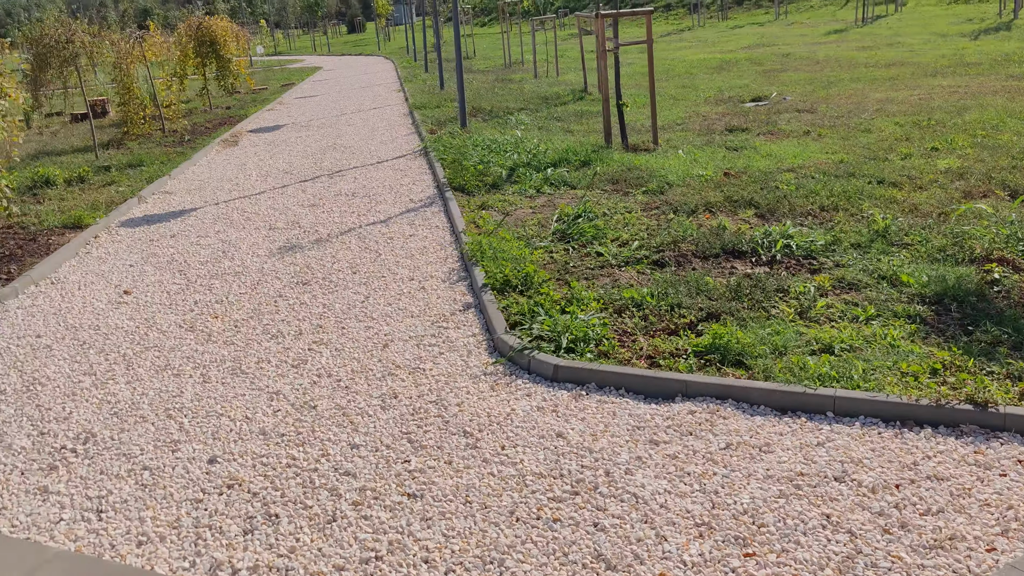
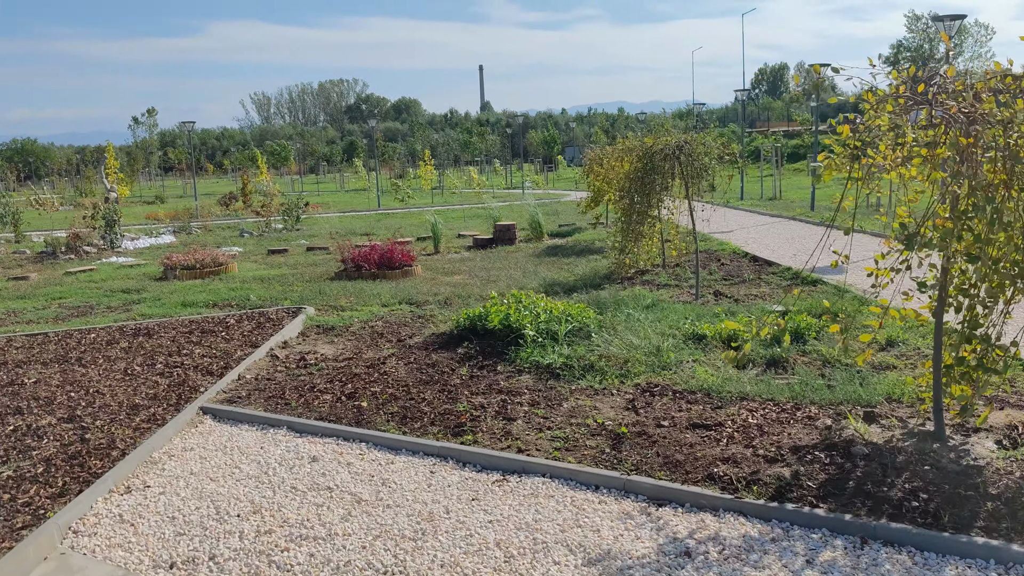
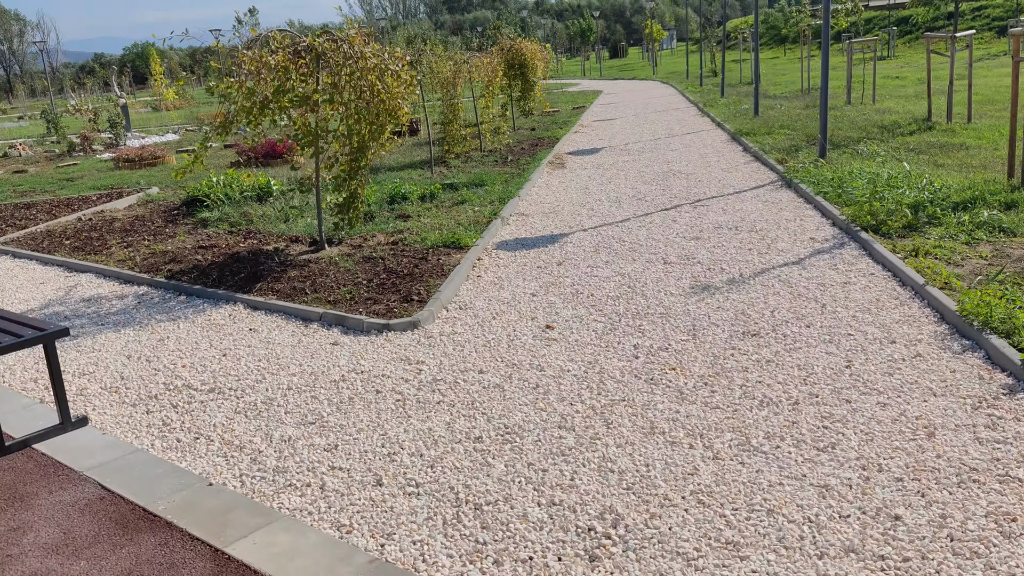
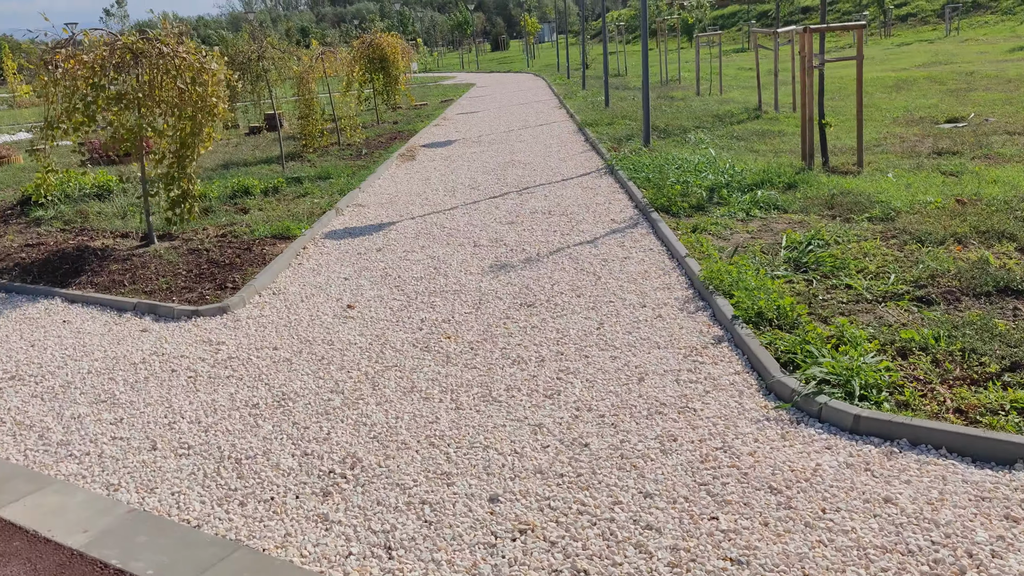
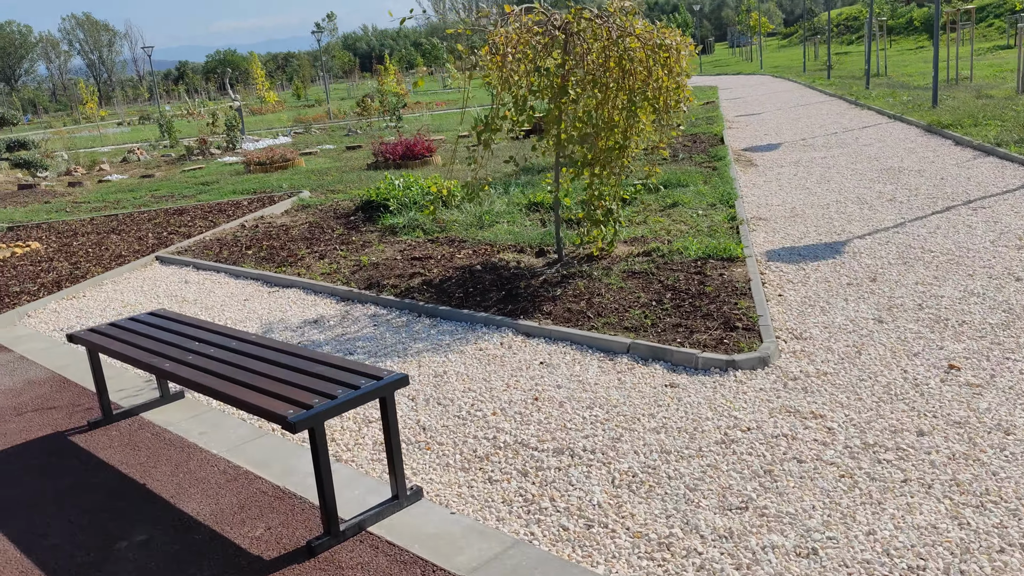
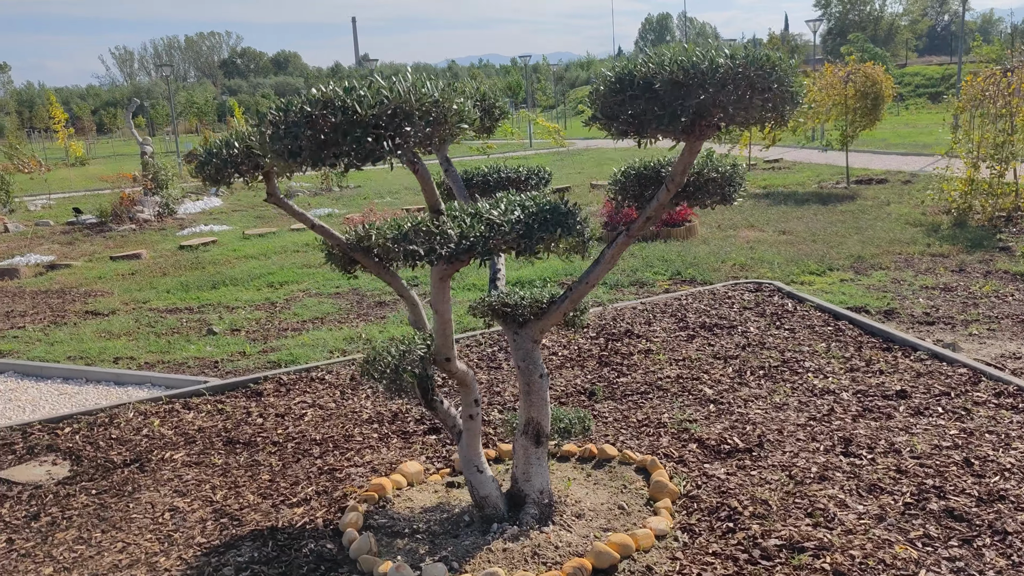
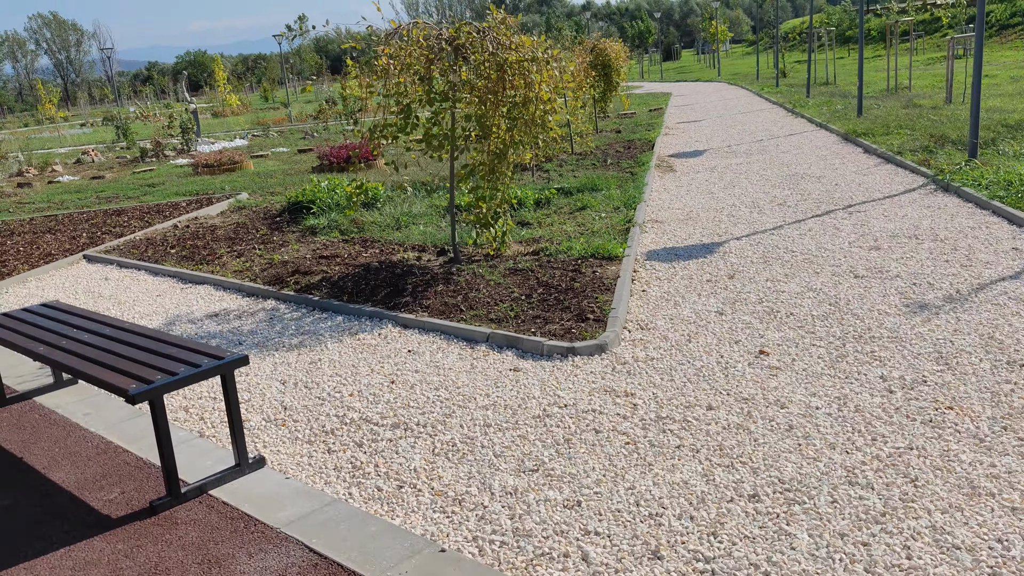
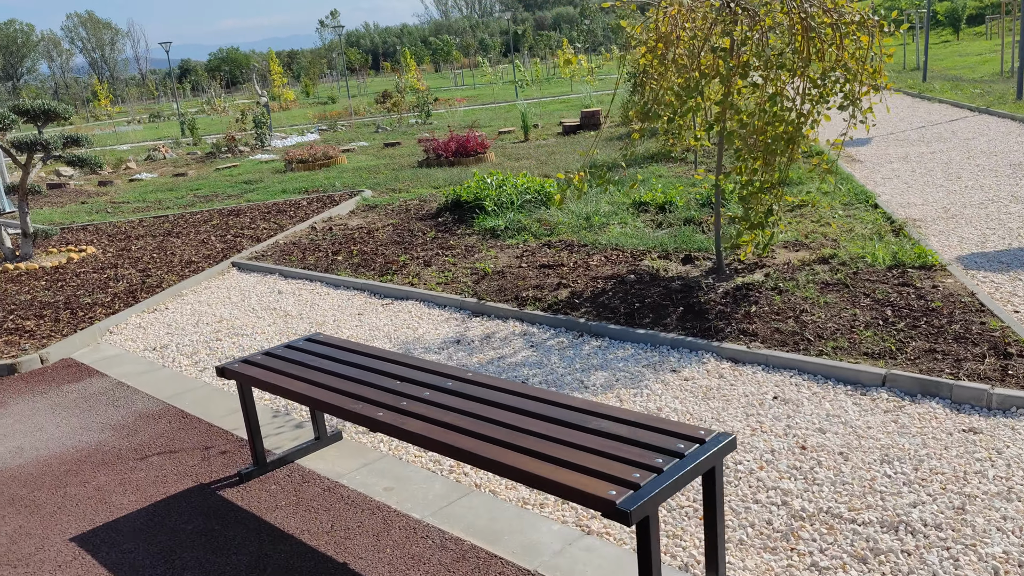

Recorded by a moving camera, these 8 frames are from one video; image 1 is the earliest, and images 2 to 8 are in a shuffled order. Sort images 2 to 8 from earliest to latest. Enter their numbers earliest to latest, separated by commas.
4, 3, 7, 5, 8, 2, 6
